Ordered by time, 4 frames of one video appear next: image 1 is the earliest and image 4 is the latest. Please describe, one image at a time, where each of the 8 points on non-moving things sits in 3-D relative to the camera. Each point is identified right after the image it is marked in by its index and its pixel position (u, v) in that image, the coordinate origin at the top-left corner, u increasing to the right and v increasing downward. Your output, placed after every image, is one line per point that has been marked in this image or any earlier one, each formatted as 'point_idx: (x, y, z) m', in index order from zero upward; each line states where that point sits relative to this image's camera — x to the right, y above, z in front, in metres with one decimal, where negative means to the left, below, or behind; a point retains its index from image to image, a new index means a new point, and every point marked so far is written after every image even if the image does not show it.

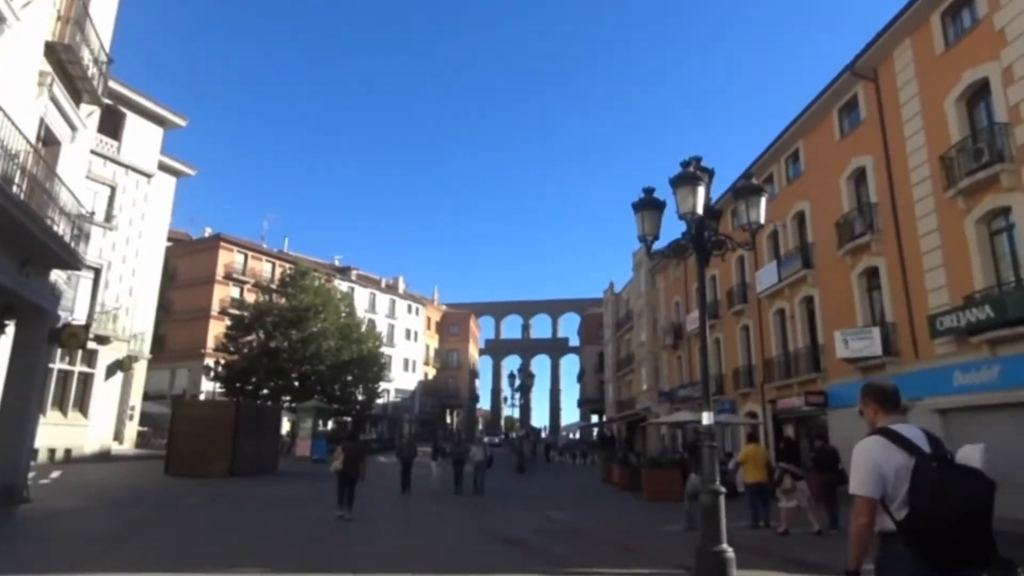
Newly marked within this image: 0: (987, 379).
0: (+9.6, -1.8, +14.1) m
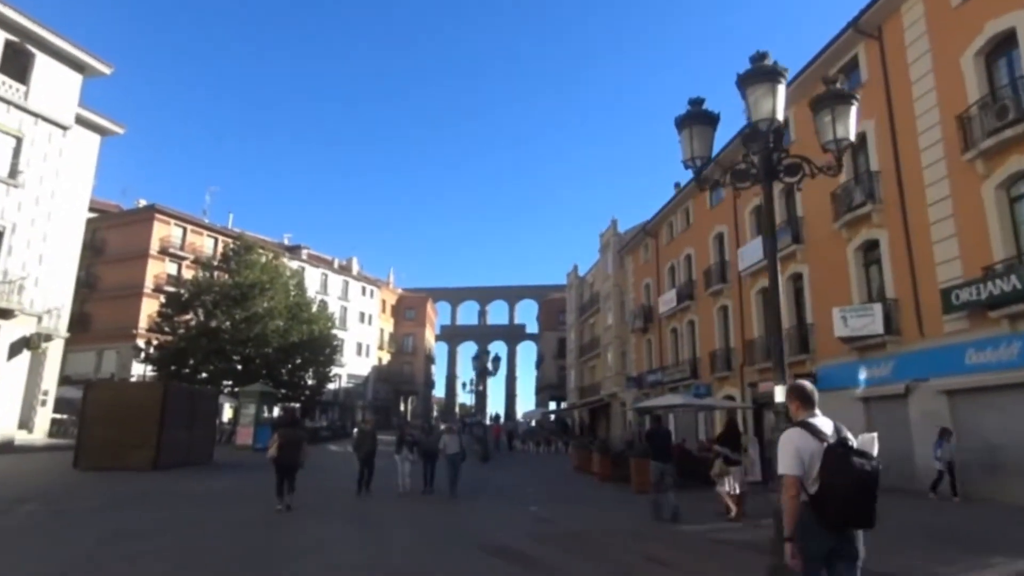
0: (+9.2, -1.3, +12.8) m
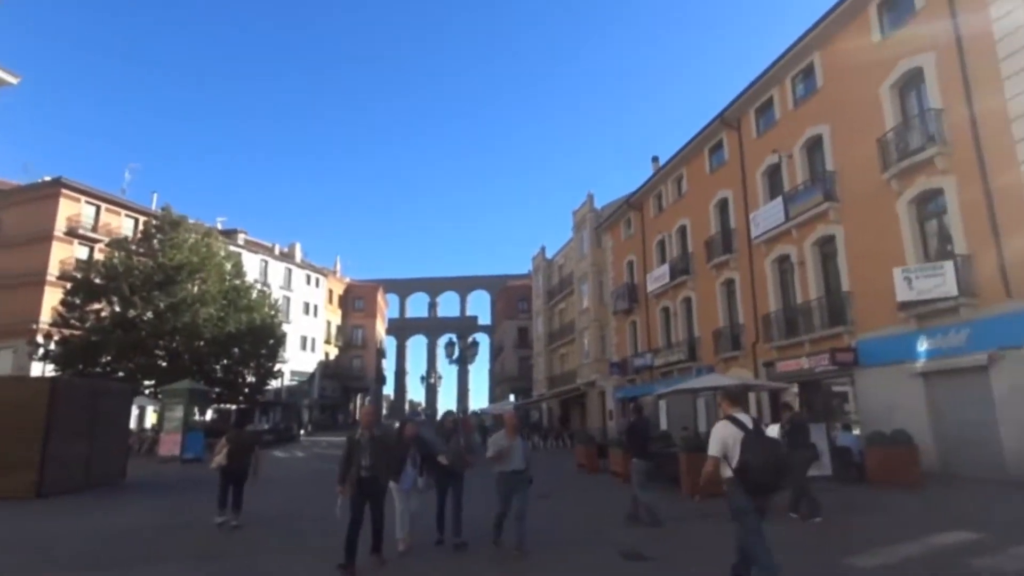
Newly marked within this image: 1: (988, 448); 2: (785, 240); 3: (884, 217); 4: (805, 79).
0: (+9.4, -0.4, +10.3) m
1: (+8.7, -2.9, +12.6) m
2: (+7.5, +1.4, +19.3) m
3: (+8.2, +1.6, +15.4) m
4: (+7.7, +5.7, +18.6) m
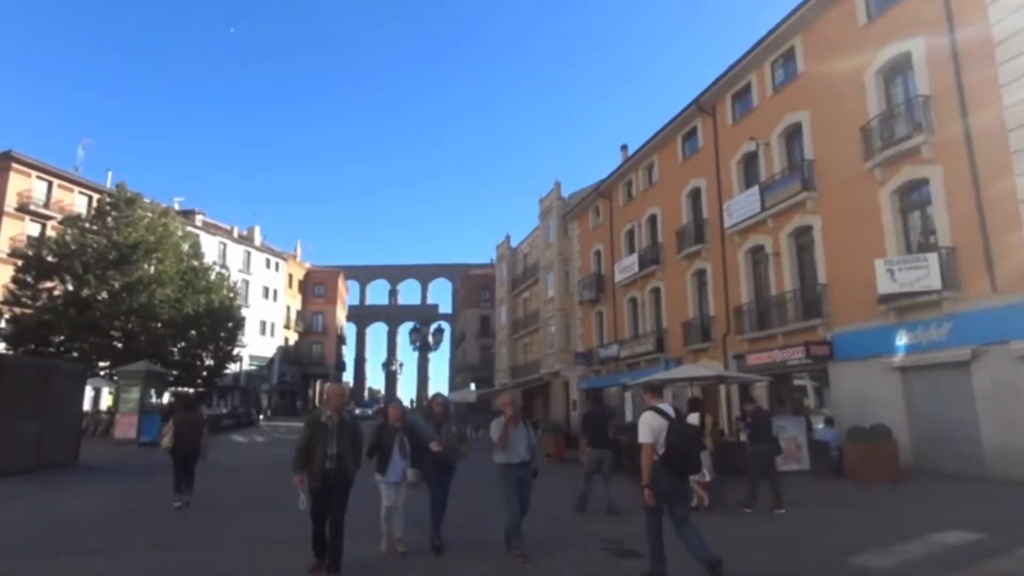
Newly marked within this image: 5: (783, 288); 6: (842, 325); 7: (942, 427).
0: (+9.3, -0.4, +10.4) m
1: (+8.3, -2.8, +12.7) m
2: (+6.9, +1.6, +19.2) m
3: (+7.8, +1.8, +15.4) m
4: (+7.2, +5.9, +18.5) m
5: (+7.1, 0.0, +18.1) m
6: (+7.6, -0.9, +15.8) m
7: (+8.2, -2.7, +13.2) m
